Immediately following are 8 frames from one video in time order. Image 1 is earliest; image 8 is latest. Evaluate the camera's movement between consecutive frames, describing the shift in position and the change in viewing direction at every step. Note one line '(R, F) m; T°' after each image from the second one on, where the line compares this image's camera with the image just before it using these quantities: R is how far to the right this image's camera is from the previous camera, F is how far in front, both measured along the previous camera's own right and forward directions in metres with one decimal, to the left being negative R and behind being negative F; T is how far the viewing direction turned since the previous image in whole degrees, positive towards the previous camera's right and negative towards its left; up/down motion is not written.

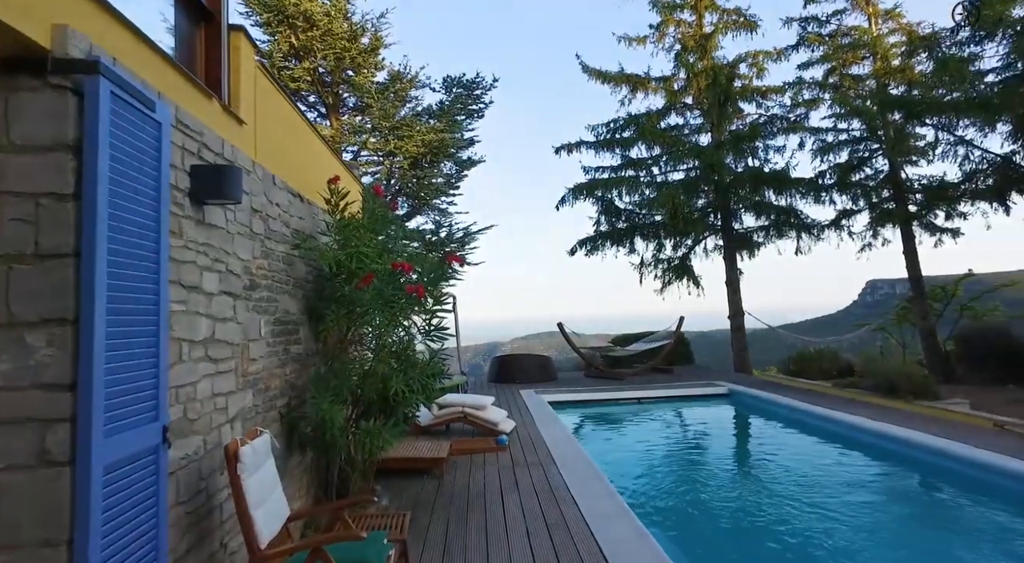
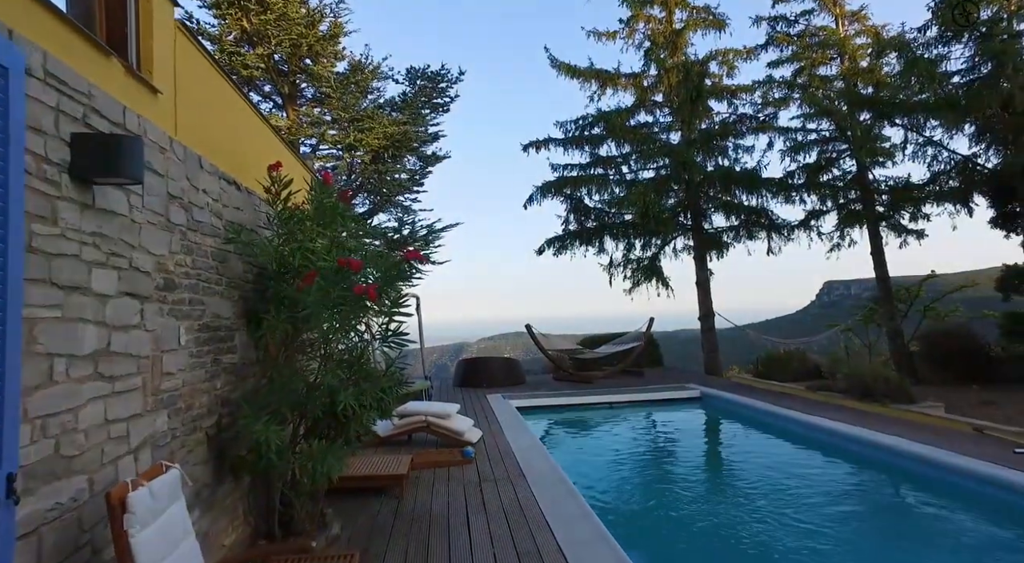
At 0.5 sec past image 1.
(0.0, +0.4) m; +3°
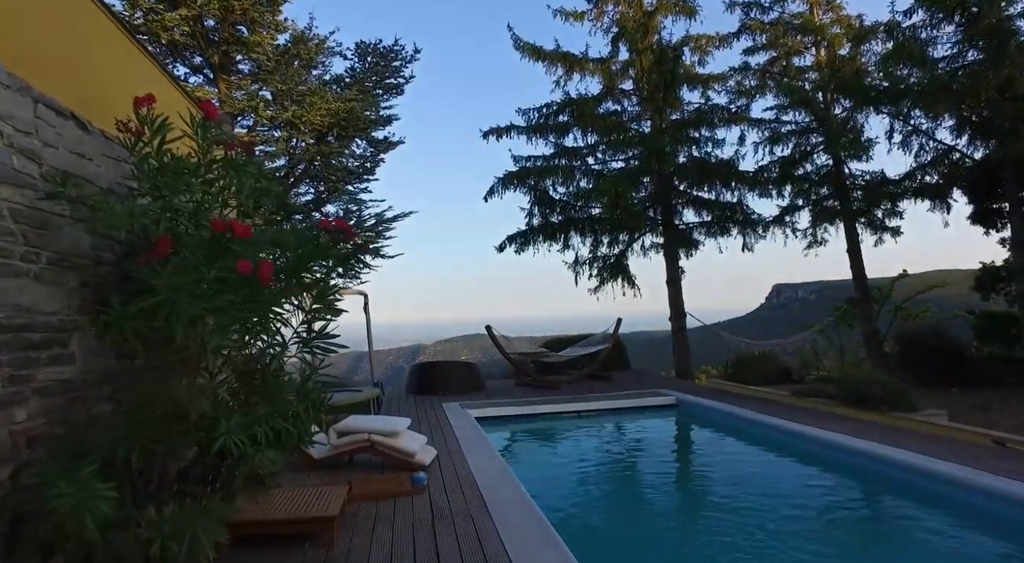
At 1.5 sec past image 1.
(0.0, +0.8) m; +4°
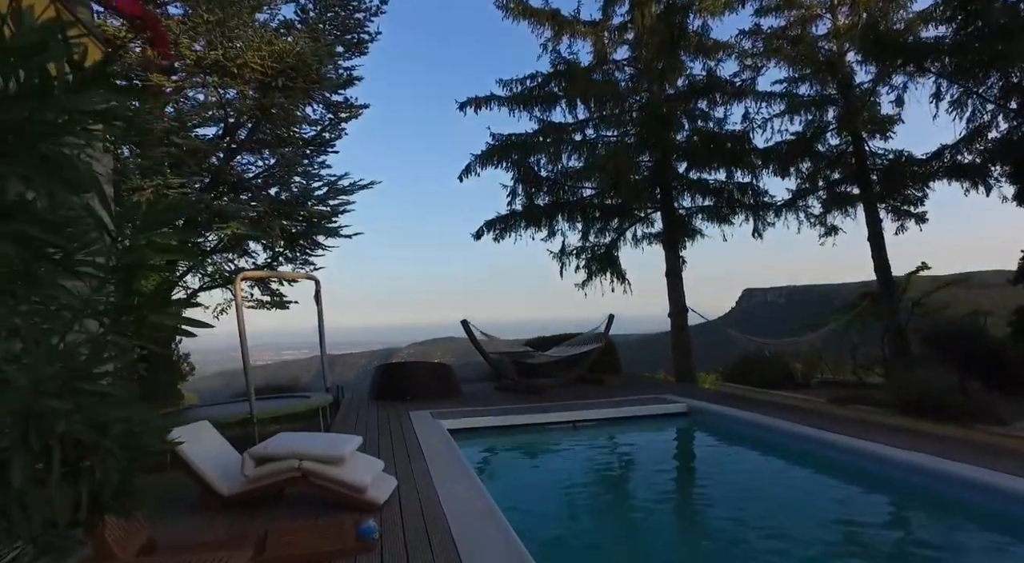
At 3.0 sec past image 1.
(-0.1, +1.3) m; +3°
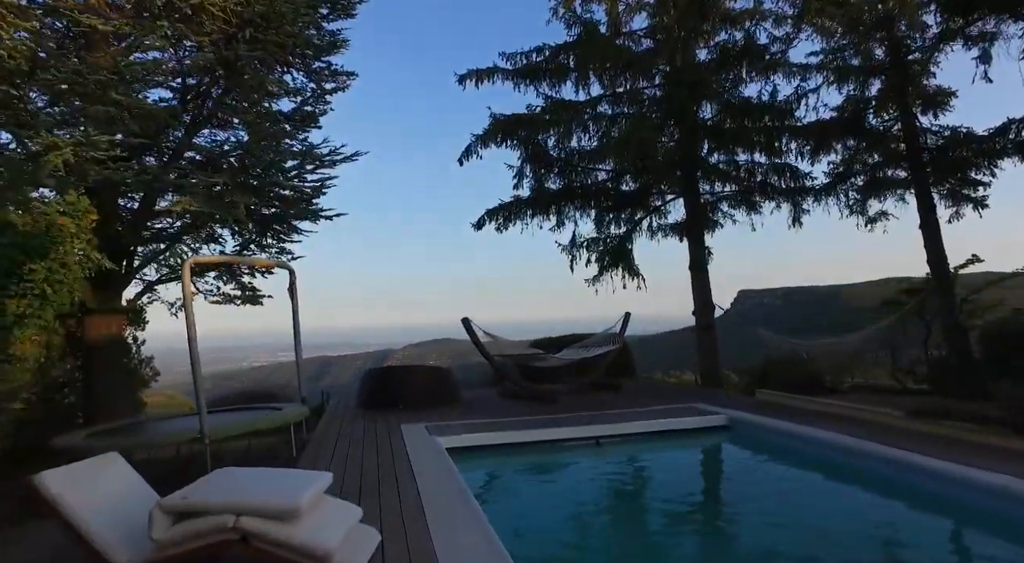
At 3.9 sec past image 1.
(-0.1, +1.0) m; 0°
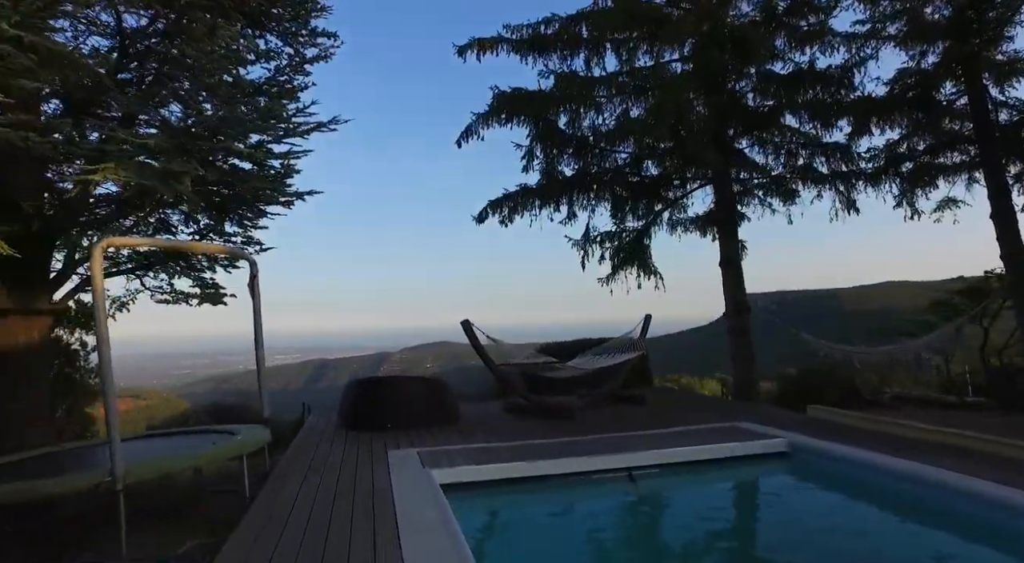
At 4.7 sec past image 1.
(-0.1, +1.1) m; 0°
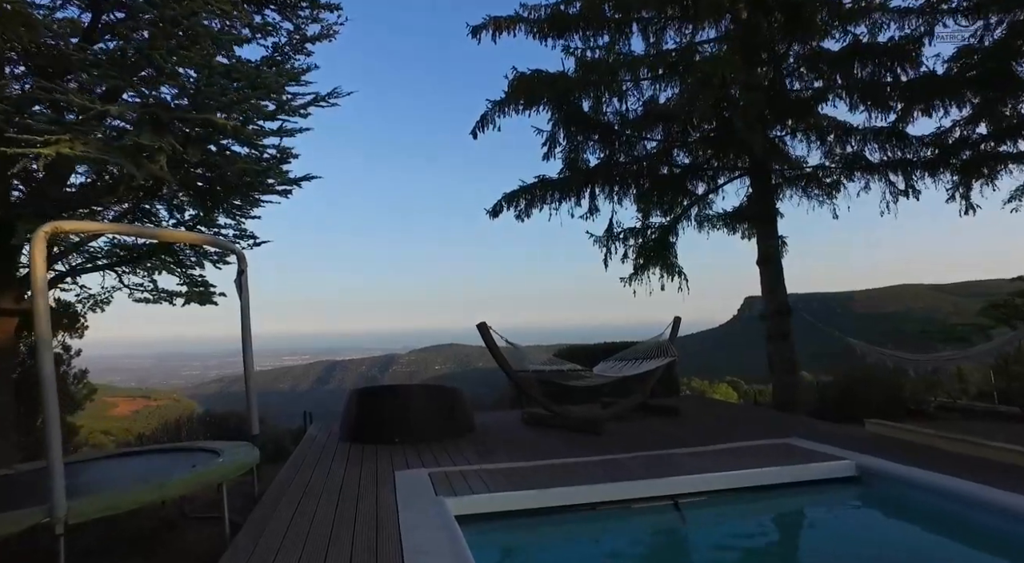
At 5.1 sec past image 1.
(-0.1, +0.6) m; -1°
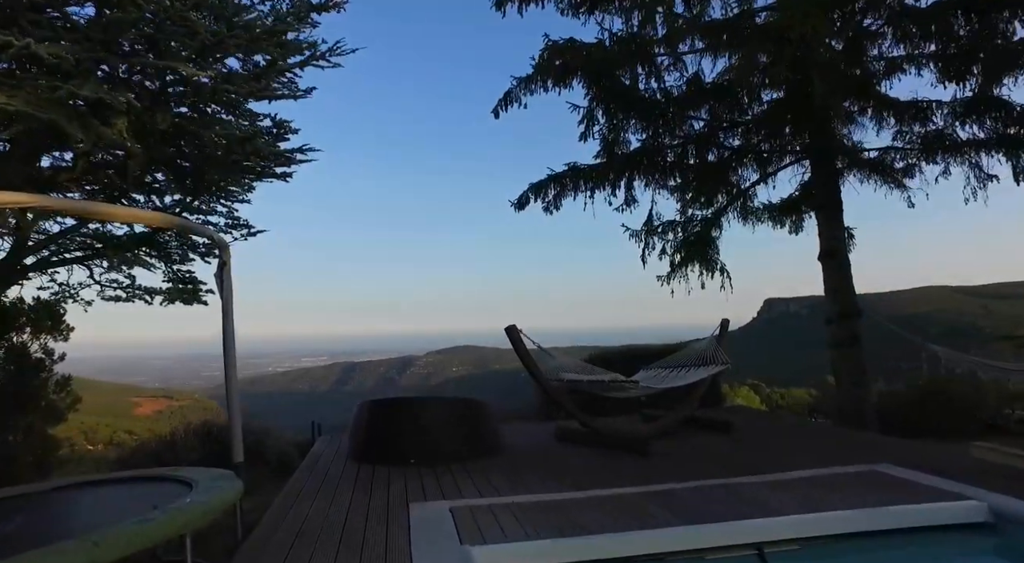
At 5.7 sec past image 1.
(-0.1, +0.8) m; -2°
